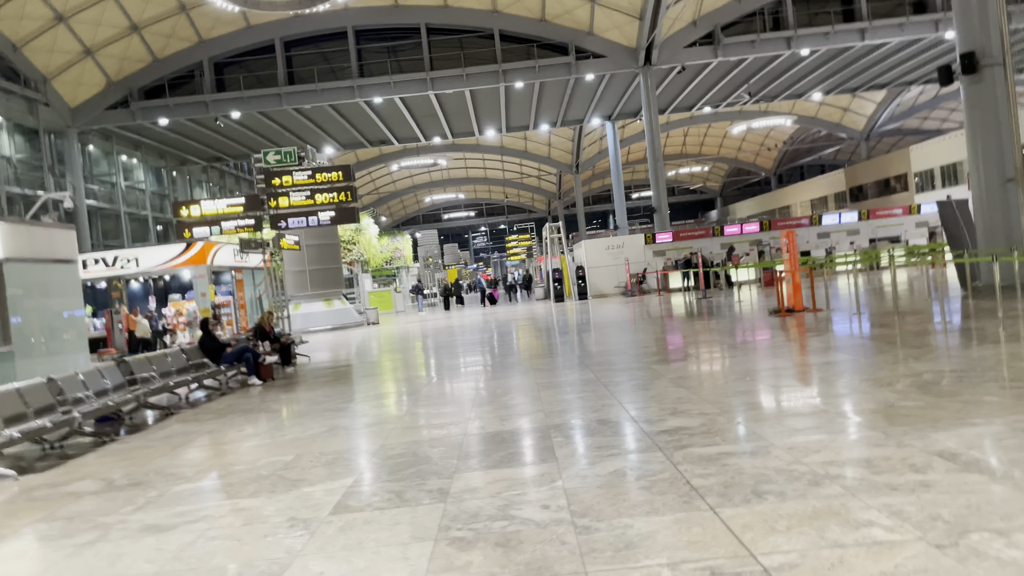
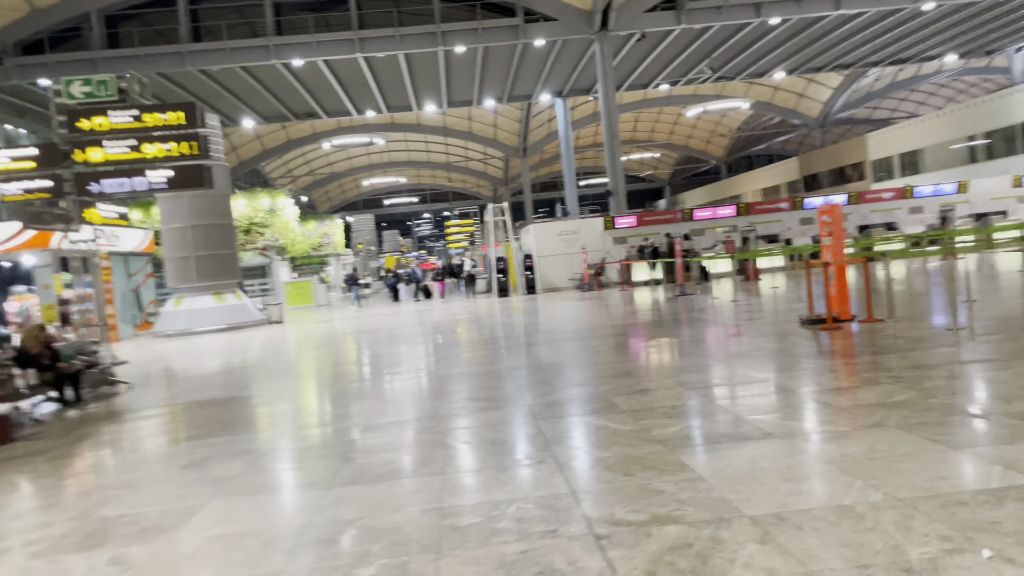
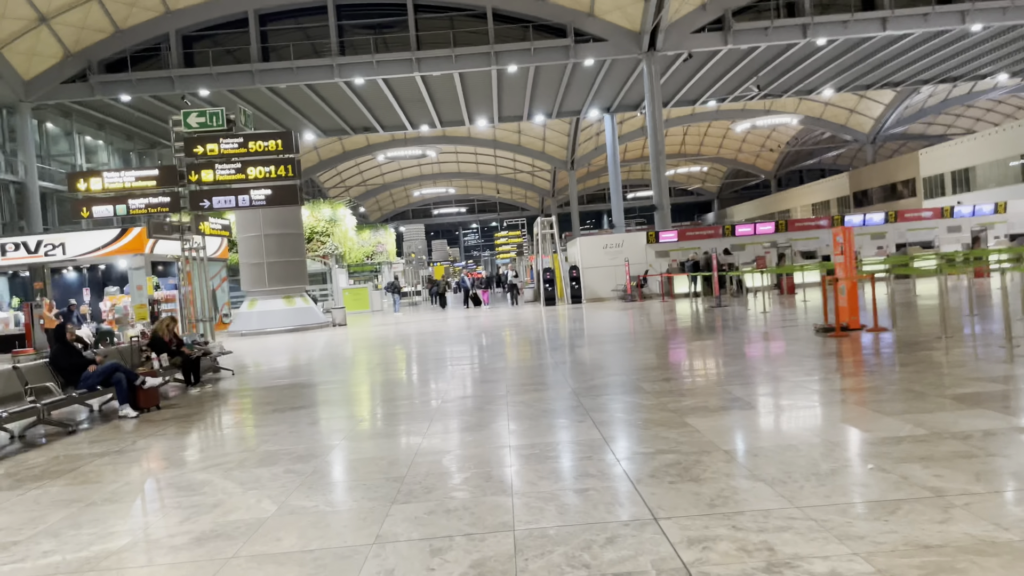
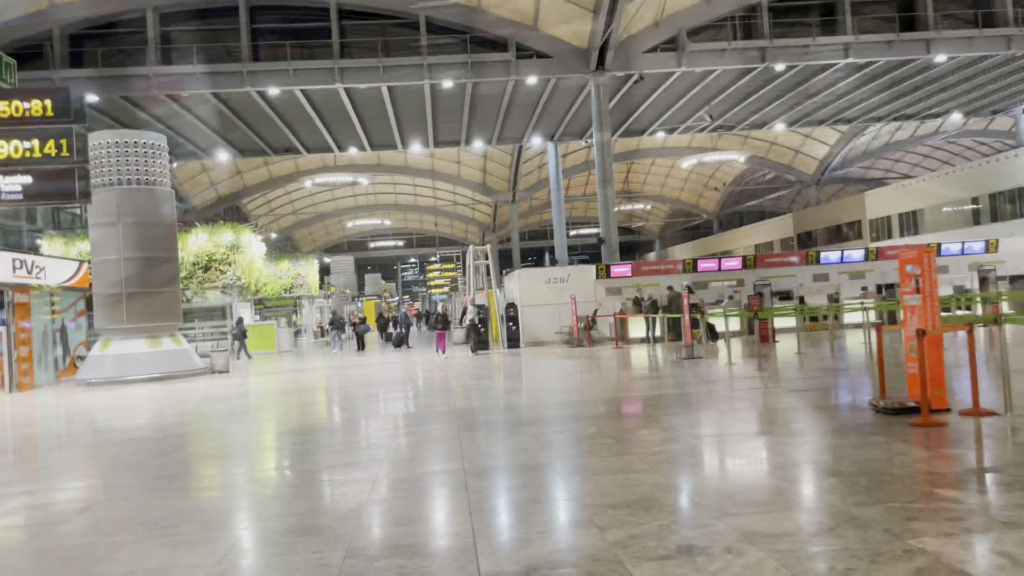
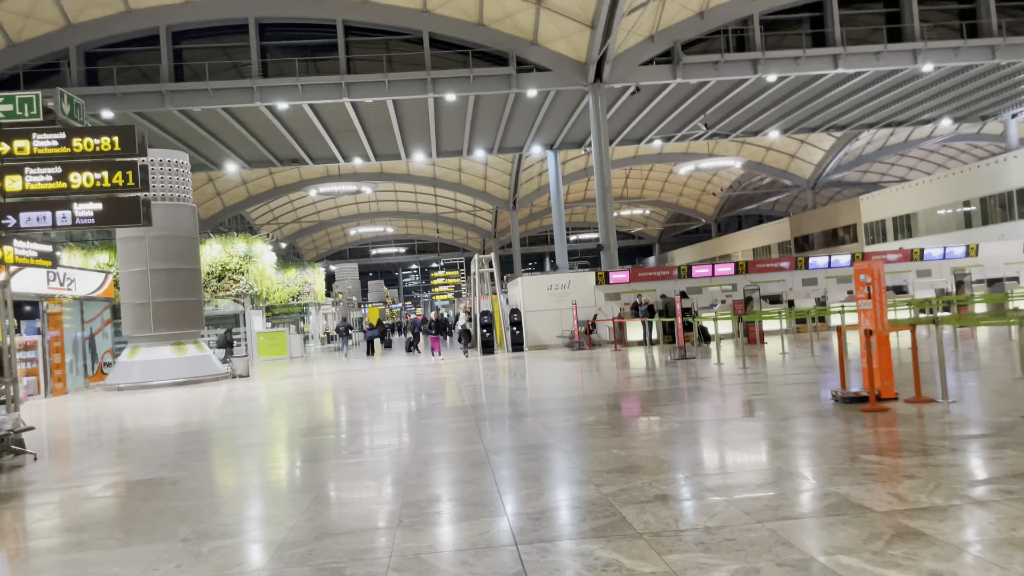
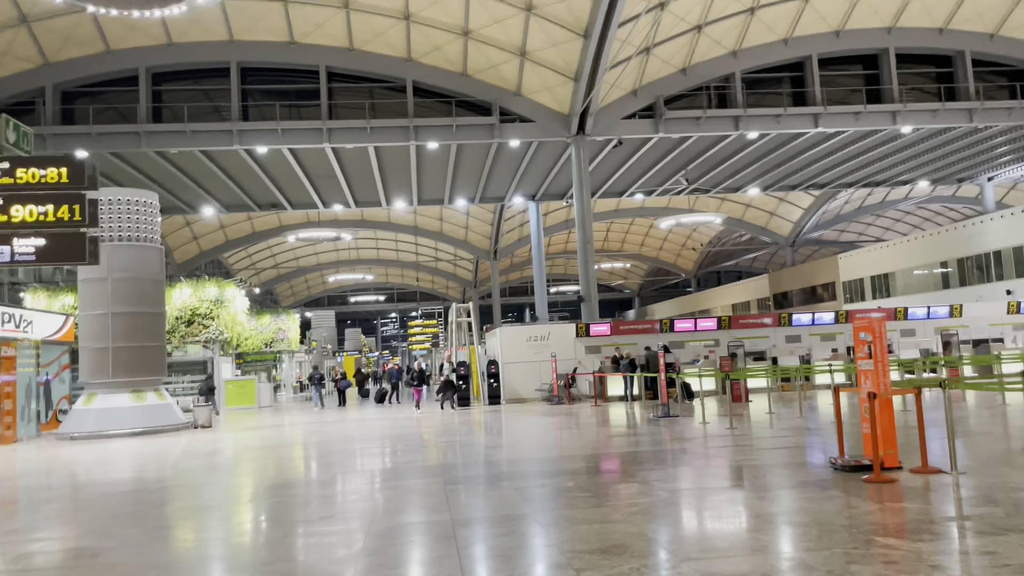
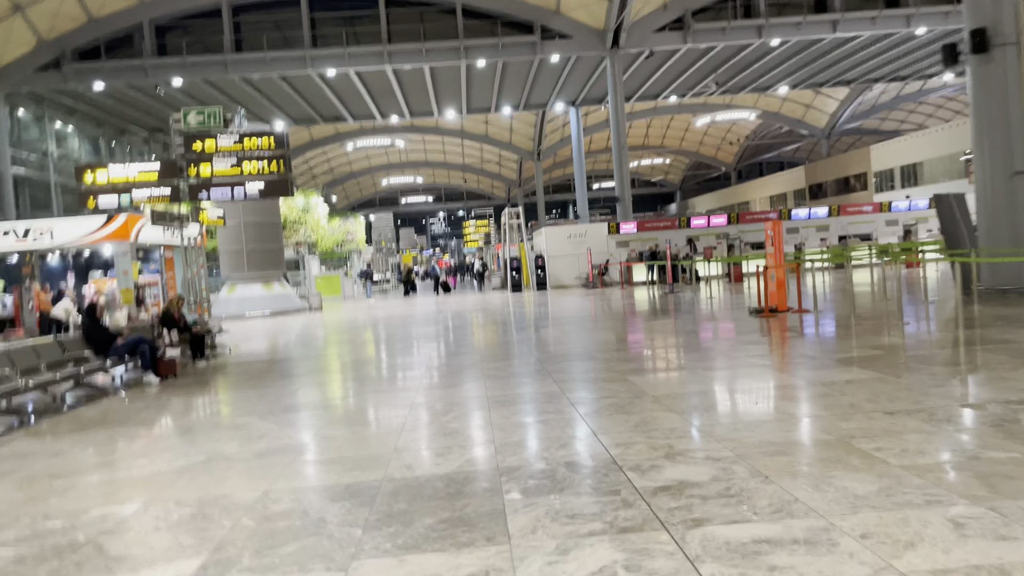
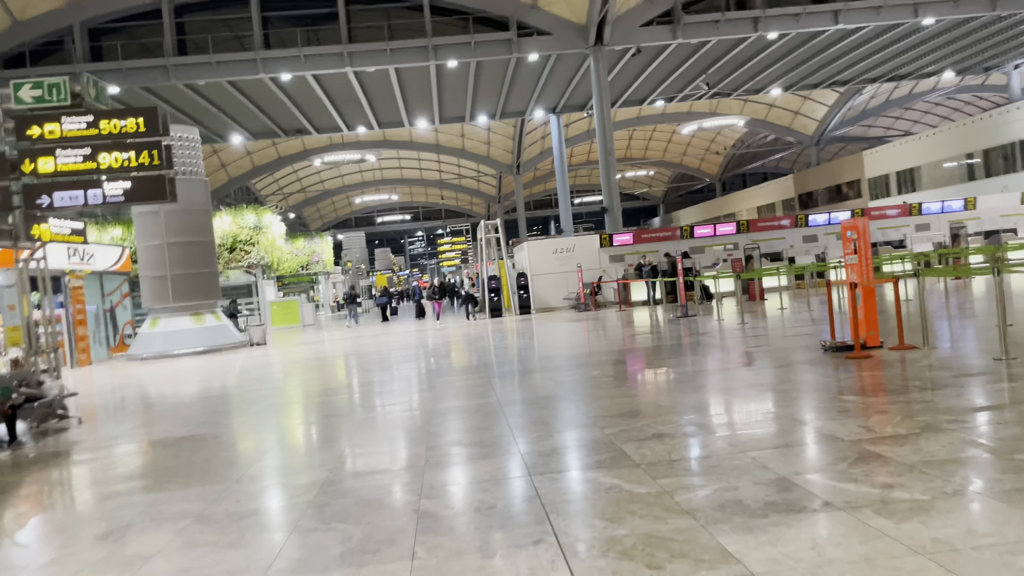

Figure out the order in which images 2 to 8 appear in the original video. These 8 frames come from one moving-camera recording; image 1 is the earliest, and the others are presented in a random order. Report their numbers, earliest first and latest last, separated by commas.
7, 3, 2, 8, 5, 6, 4
